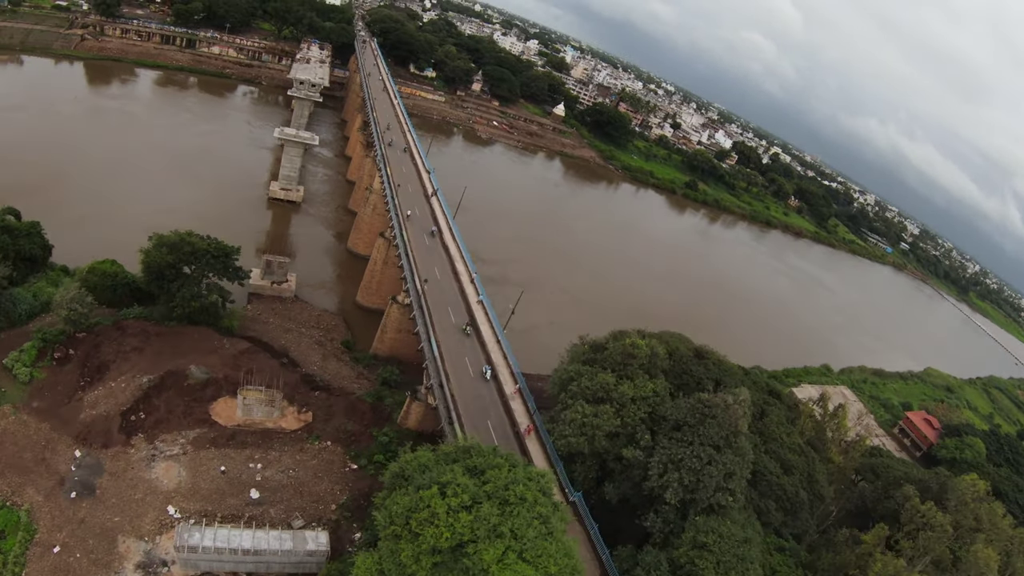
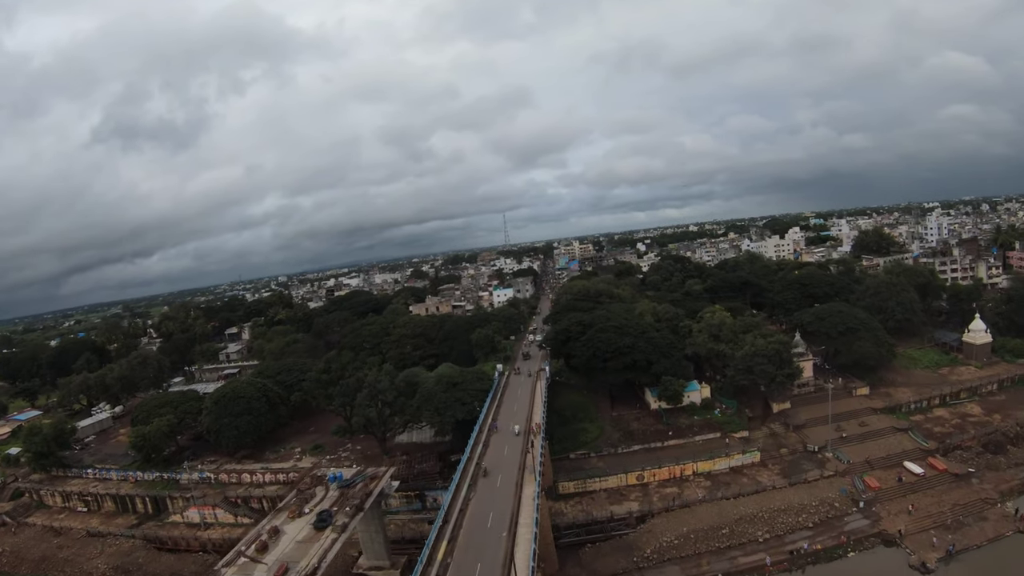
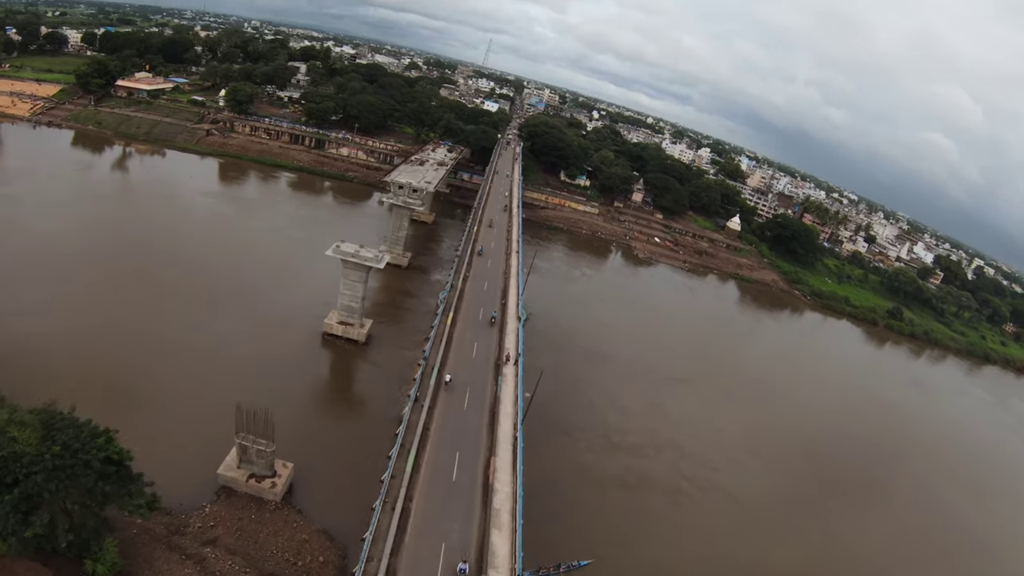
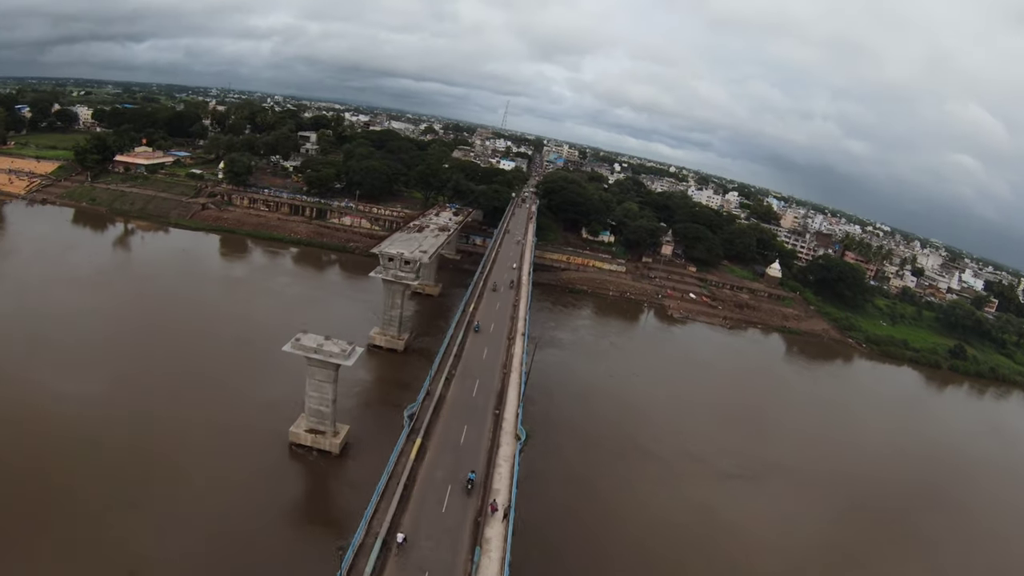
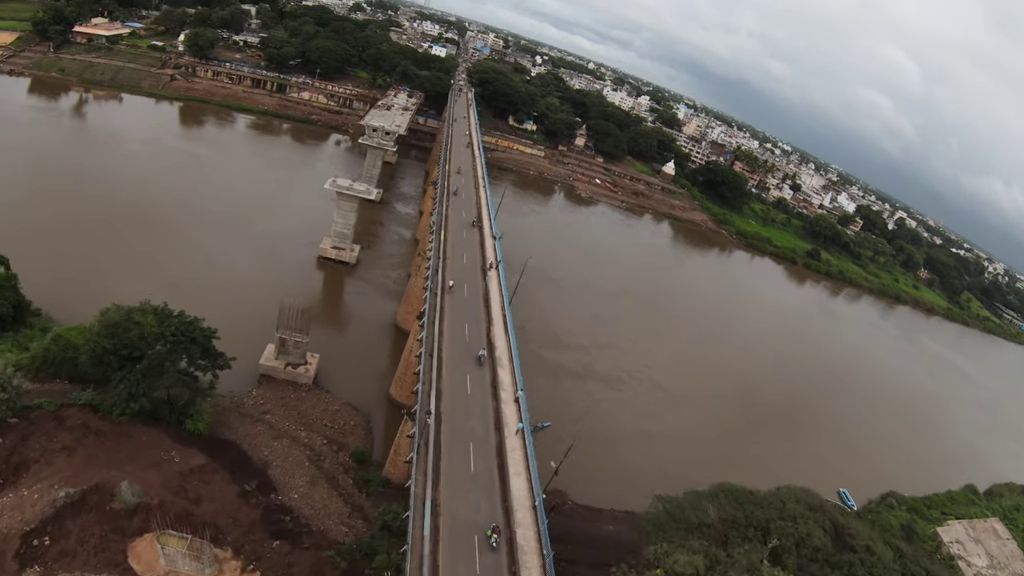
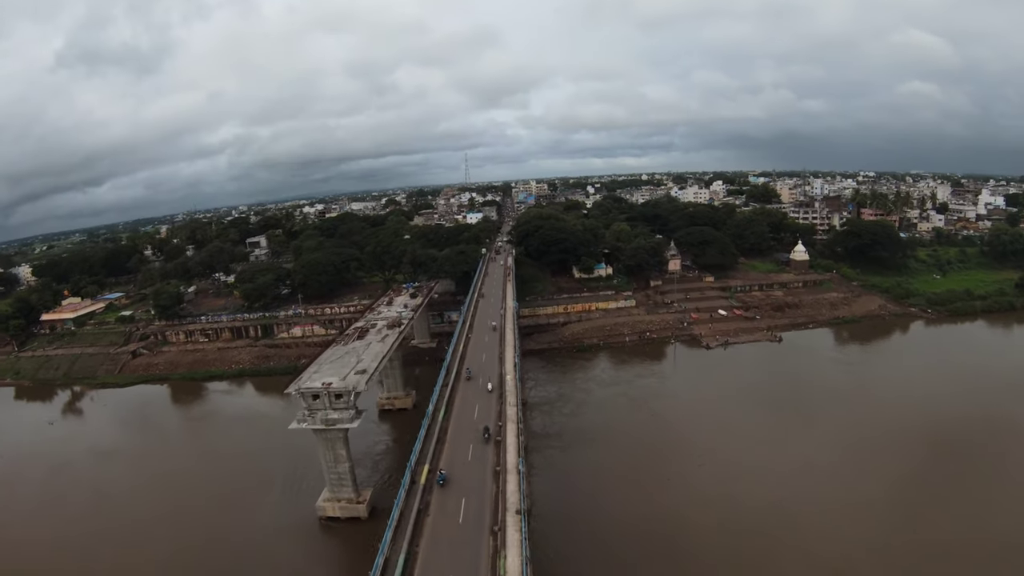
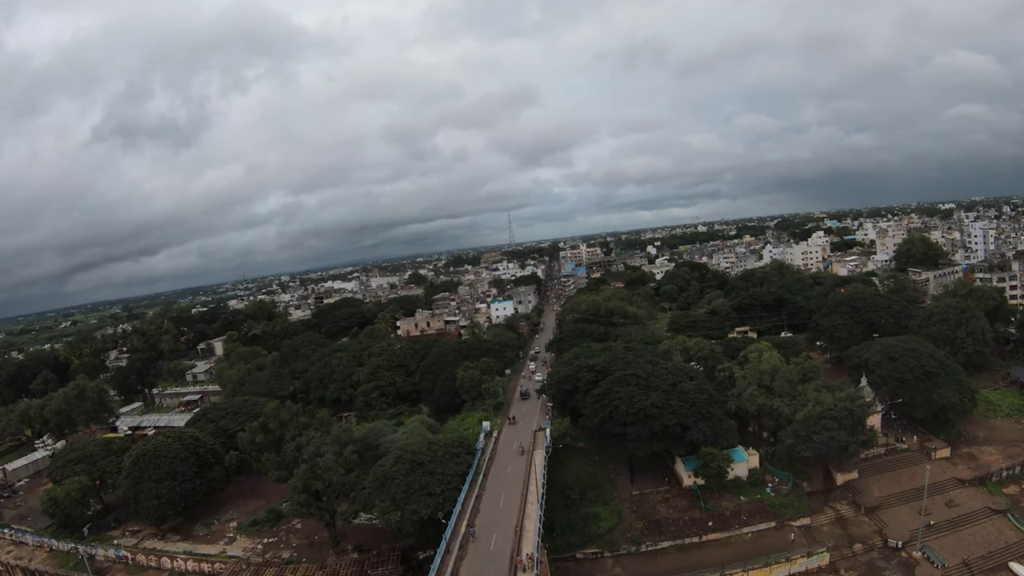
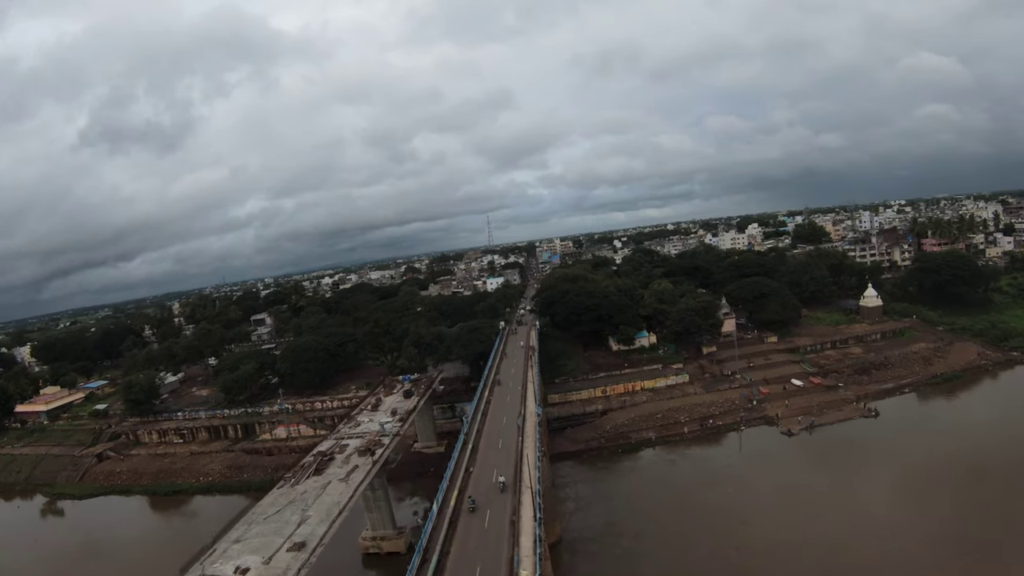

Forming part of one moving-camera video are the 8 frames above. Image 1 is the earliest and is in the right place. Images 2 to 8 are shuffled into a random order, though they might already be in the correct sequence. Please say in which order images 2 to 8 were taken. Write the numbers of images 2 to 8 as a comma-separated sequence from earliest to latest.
5, 3, 4, 6, 8, 2, 7
